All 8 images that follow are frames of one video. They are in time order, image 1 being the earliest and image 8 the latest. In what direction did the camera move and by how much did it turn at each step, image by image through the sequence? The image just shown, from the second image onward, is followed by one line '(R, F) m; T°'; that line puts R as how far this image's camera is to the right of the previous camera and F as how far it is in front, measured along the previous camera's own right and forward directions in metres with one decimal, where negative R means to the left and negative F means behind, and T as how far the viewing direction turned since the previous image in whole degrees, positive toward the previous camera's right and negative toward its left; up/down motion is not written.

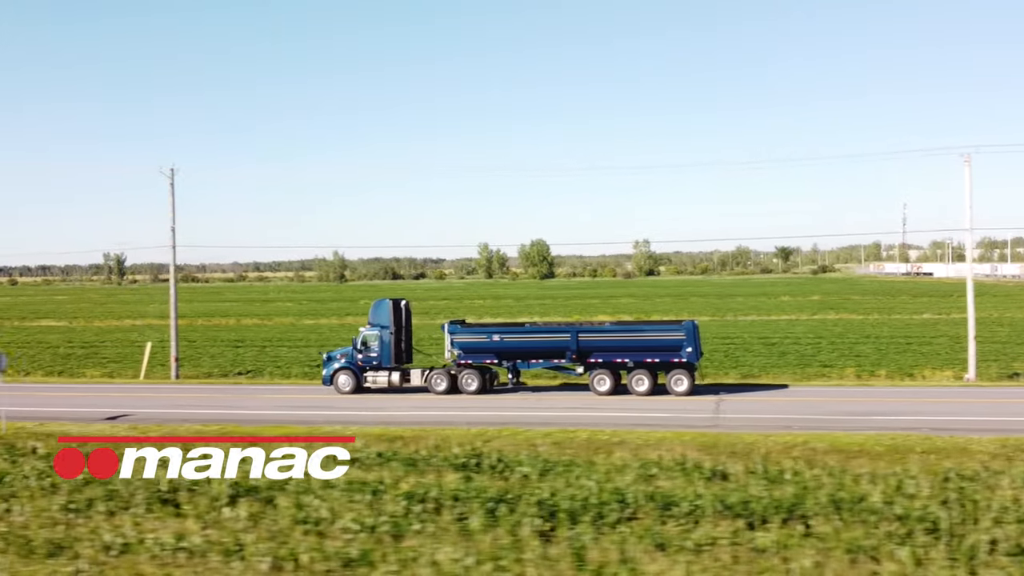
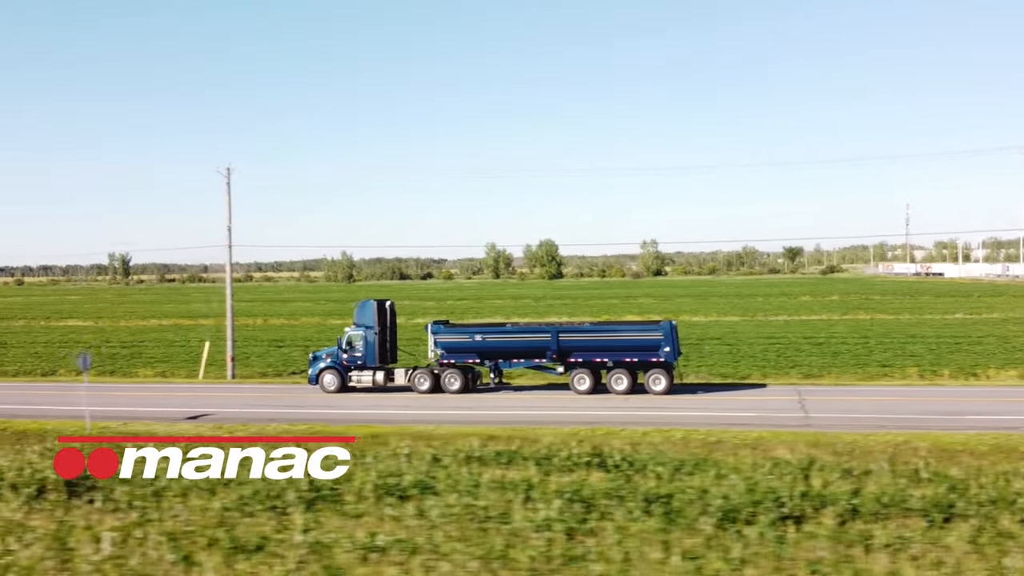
(-2.0, 0.0) m; 0°
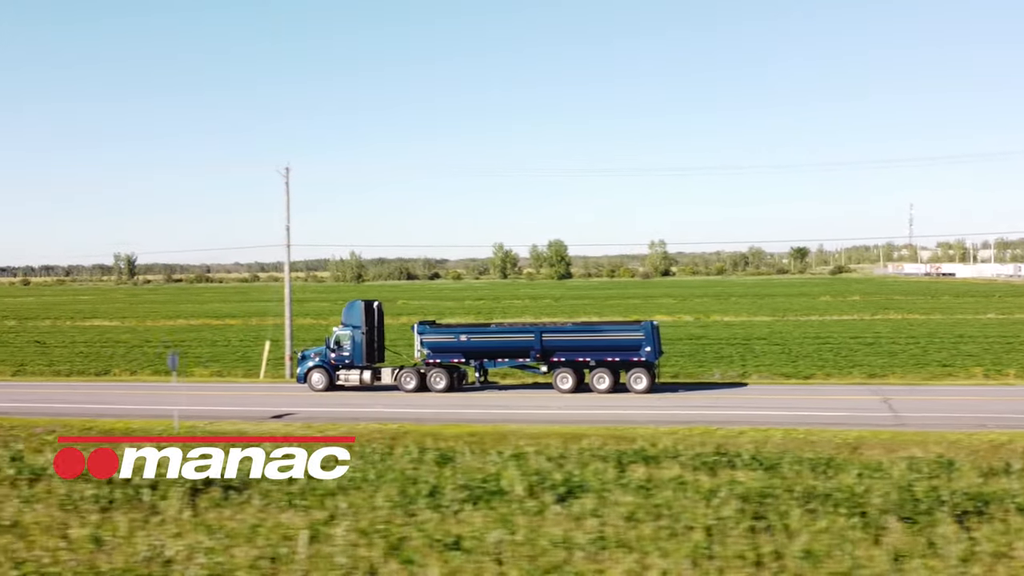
(-2.1, 0.0) m; 0°
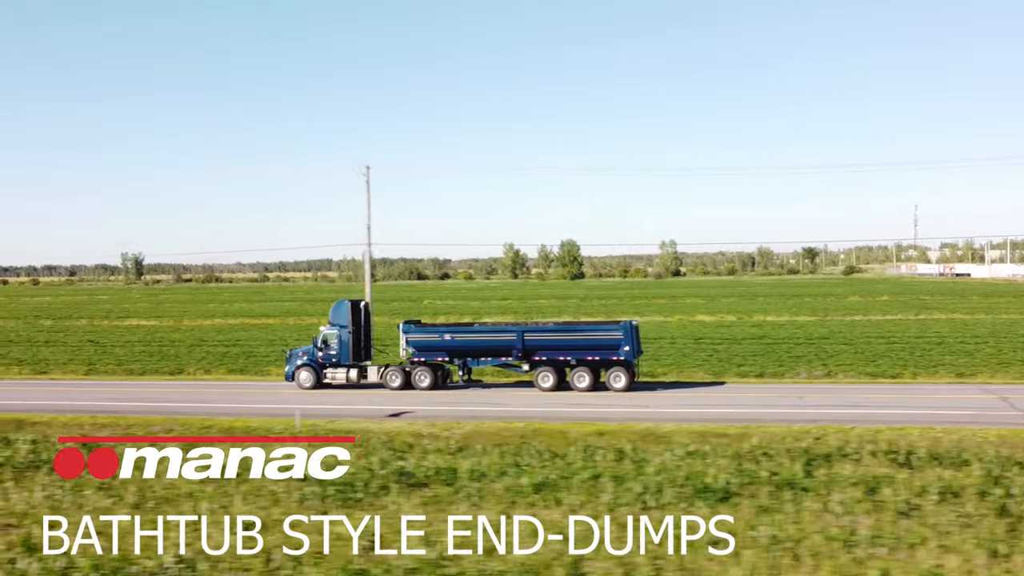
(-2.9, 0.0) m; 0°
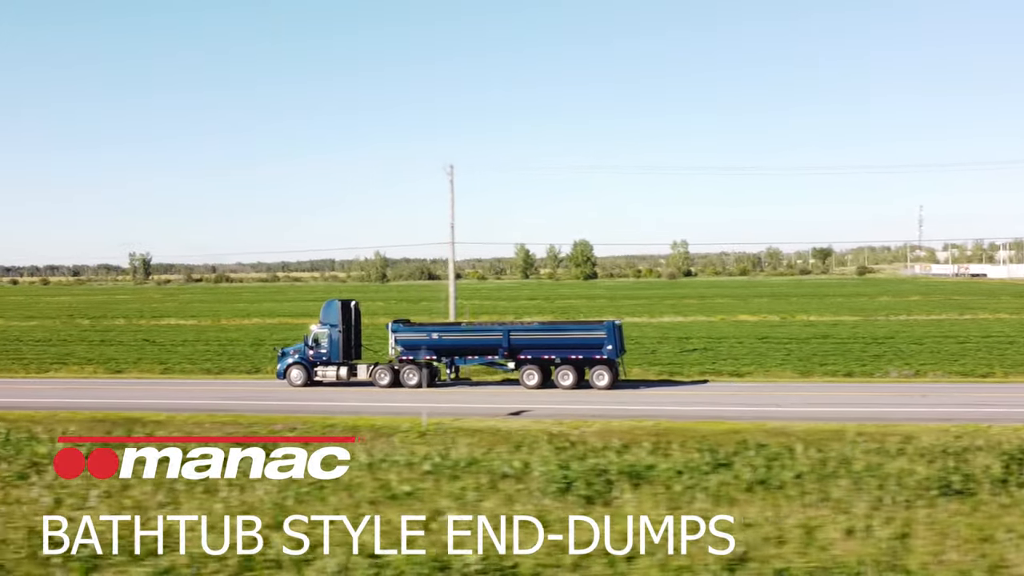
(+2.1, -0.8) m; -1°
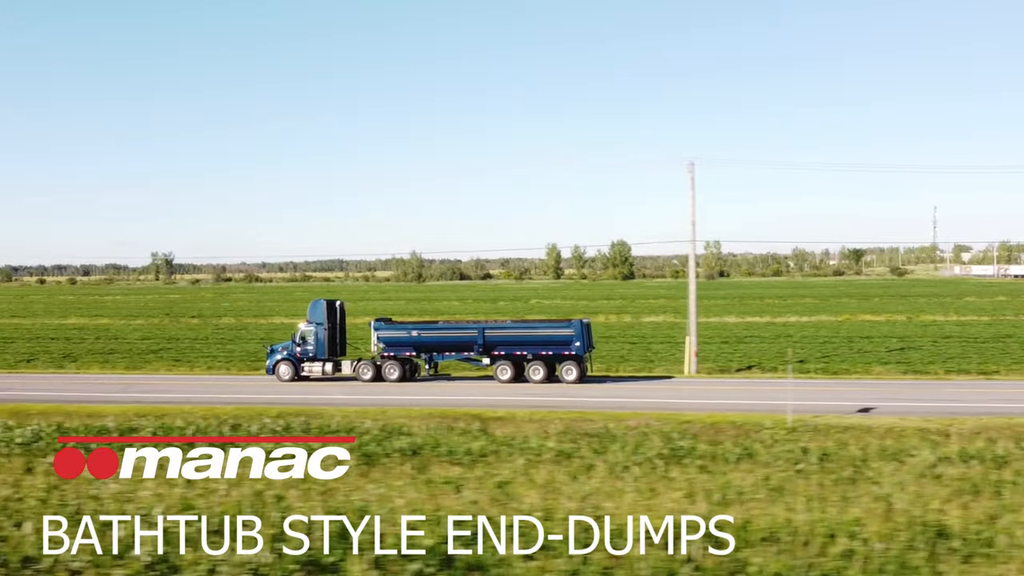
(+4.0, -1.7) m; -2°
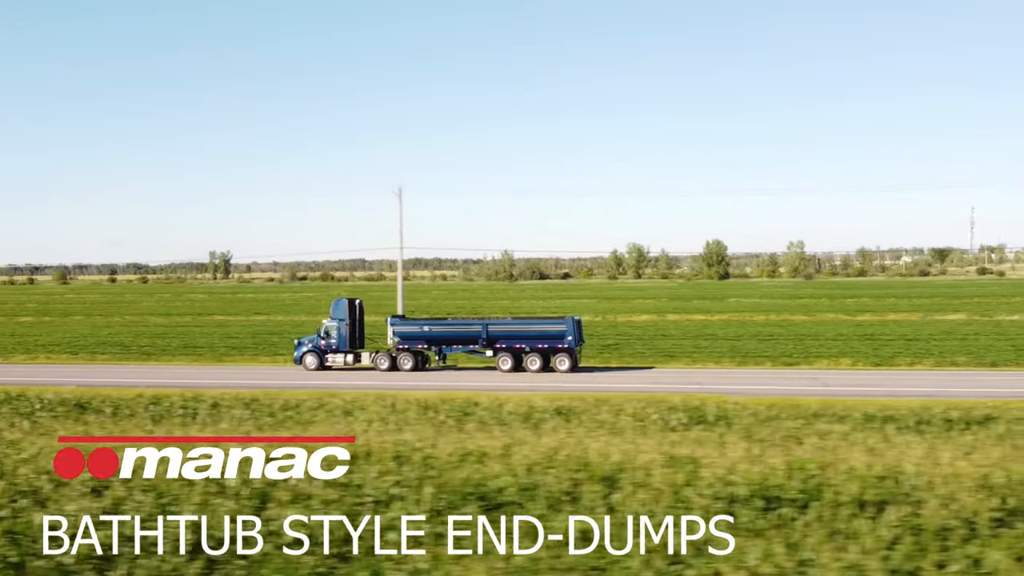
(+3.5, -6.1) m; -3°
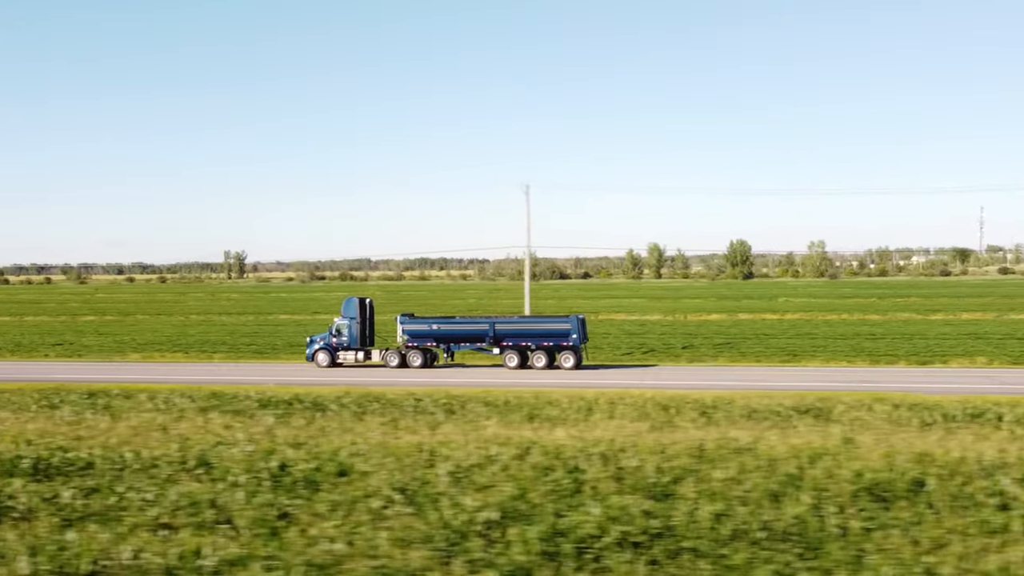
(-1.7, -0.2) m; 0°
